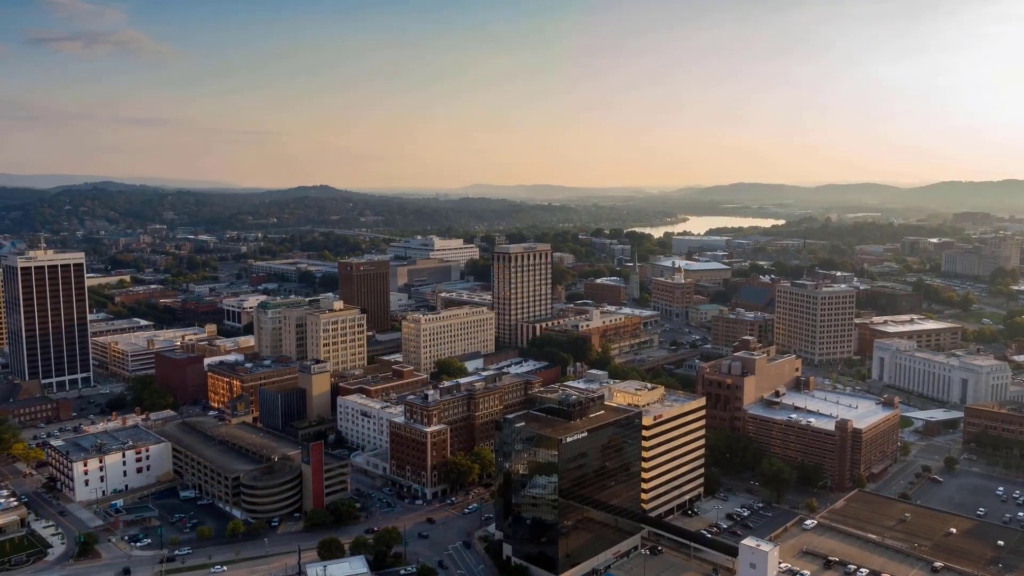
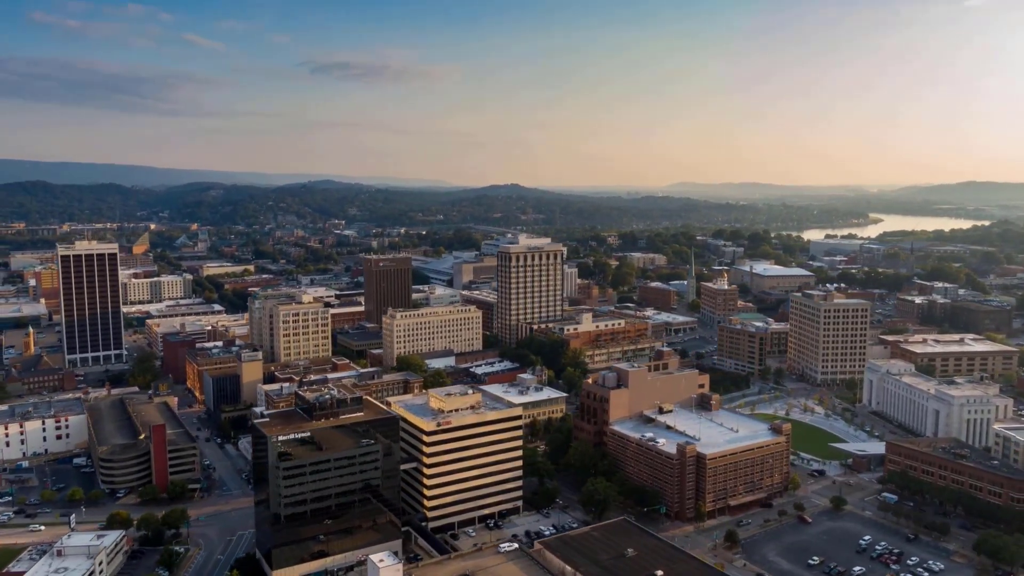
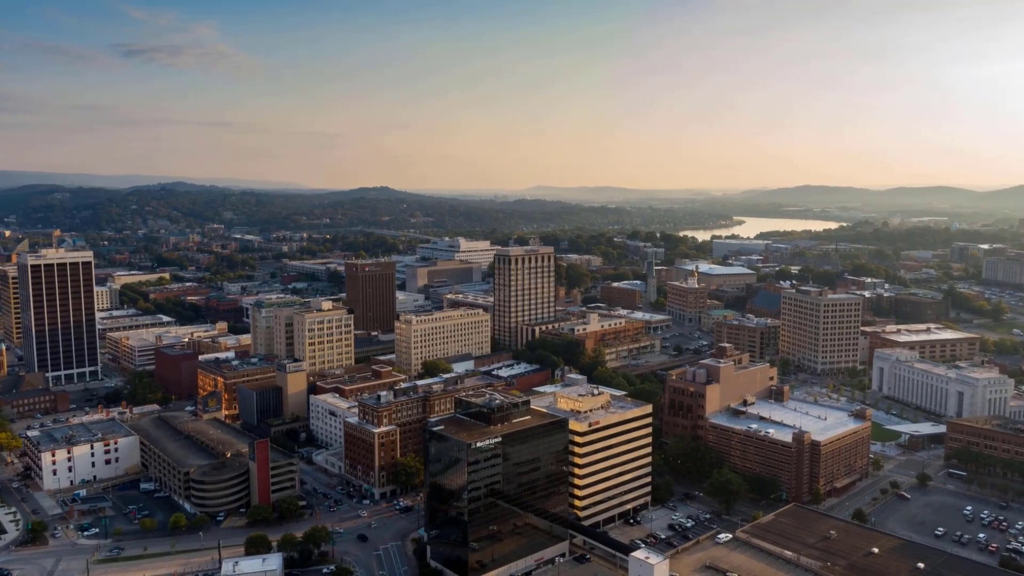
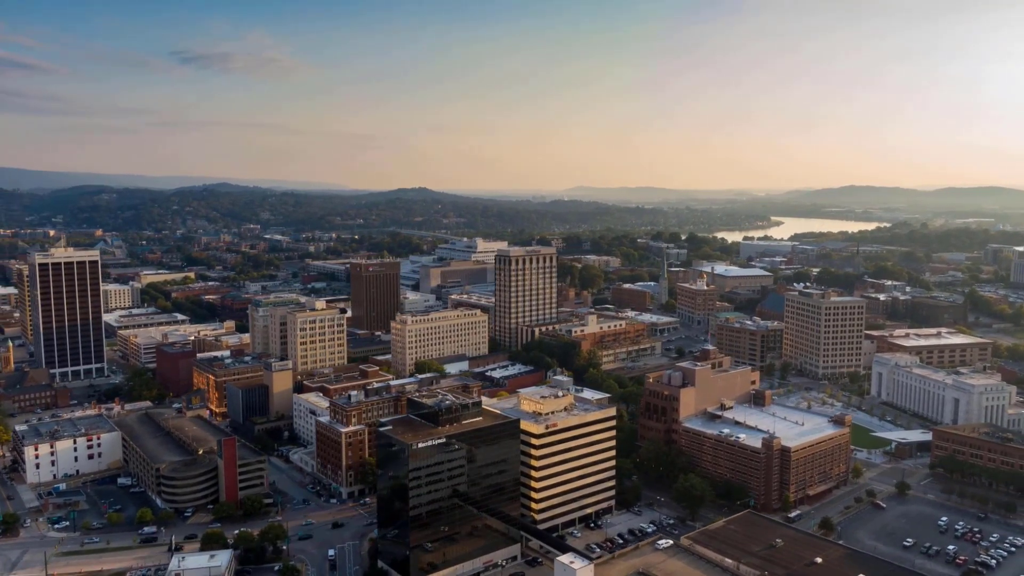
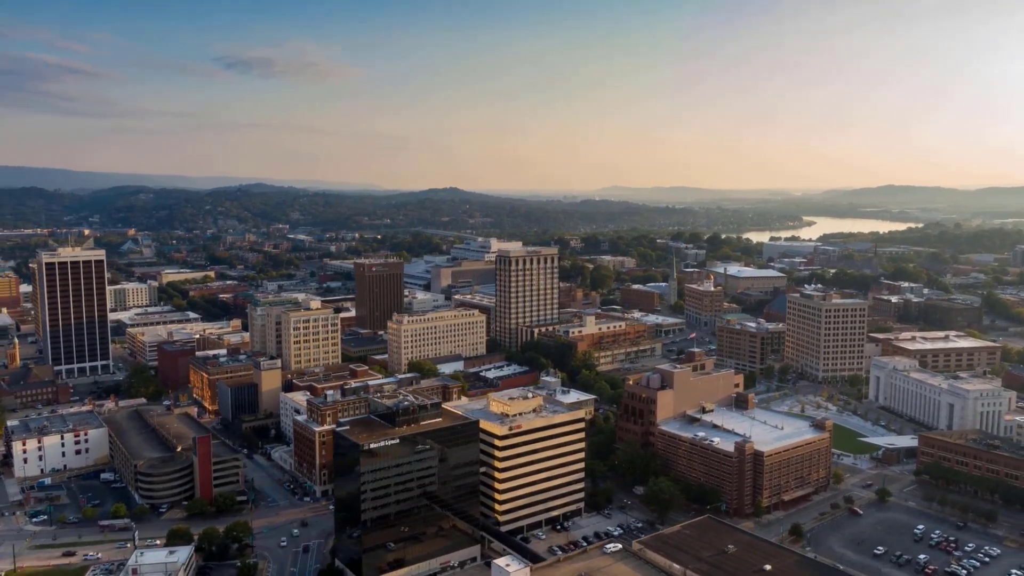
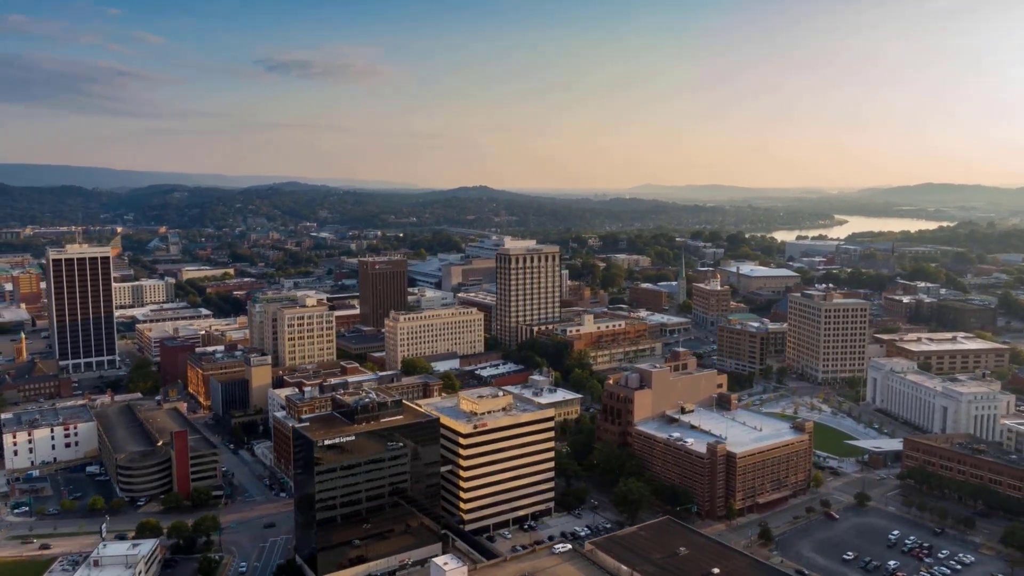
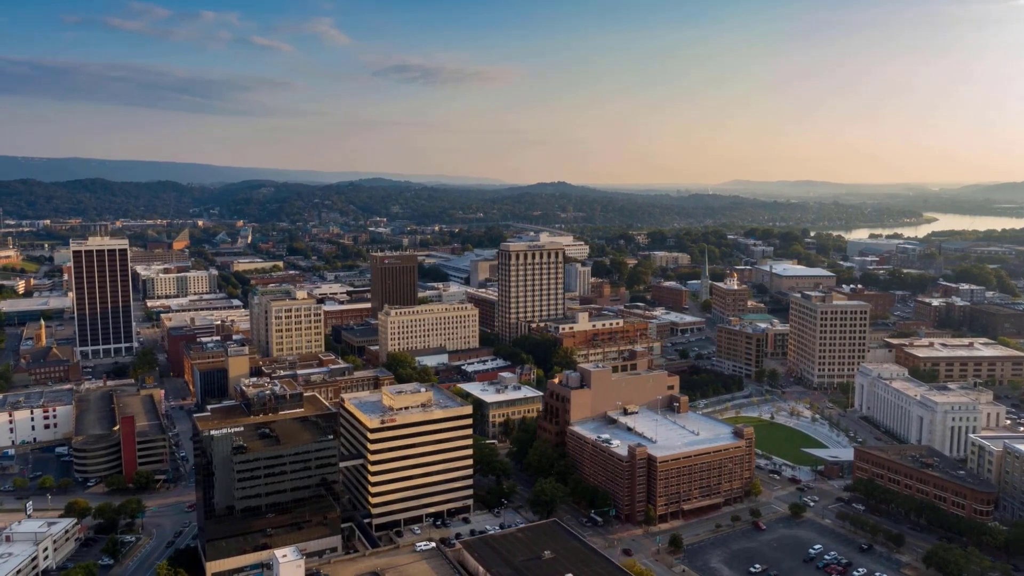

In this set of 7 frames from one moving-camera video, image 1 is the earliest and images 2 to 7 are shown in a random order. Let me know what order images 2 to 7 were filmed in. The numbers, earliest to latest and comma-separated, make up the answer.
3, 4, 5, 6, 2, 7
